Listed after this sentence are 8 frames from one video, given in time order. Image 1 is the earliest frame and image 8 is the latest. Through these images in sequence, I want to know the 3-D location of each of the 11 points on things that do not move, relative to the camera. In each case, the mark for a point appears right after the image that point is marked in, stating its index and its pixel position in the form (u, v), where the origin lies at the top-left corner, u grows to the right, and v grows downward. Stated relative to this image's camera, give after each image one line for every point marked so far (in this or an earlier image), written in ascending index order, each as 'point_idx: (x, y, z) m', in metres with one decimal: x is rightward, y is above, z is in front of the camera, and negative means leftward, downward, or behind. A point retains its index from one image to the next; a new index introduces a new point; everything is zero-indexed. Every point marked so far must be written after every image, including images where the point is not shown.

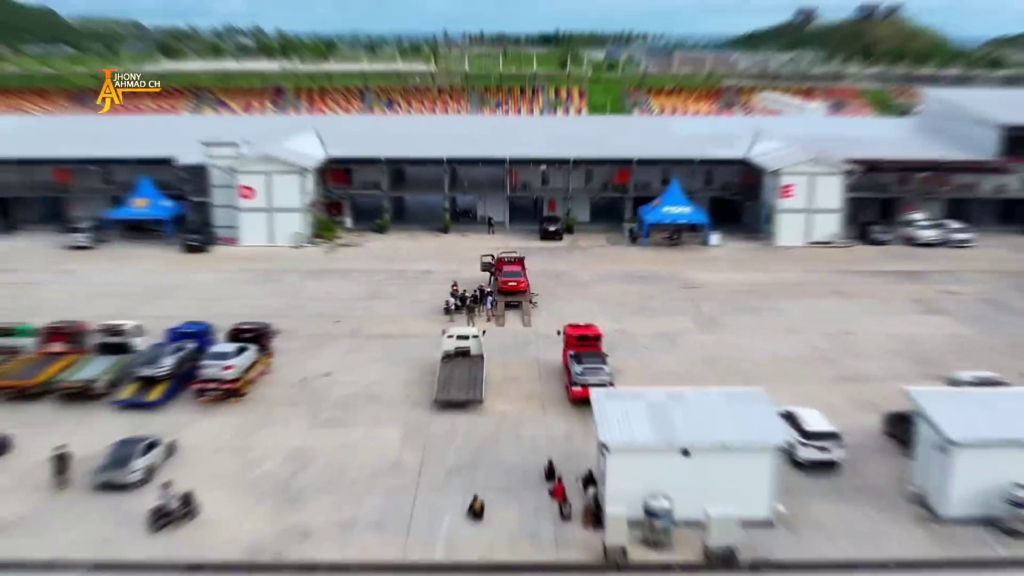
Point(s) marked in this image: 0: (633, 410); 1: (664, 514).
0: (+2.3, -2.5, +18.9) m
1: (+2.8, -4.1, +17.2) m
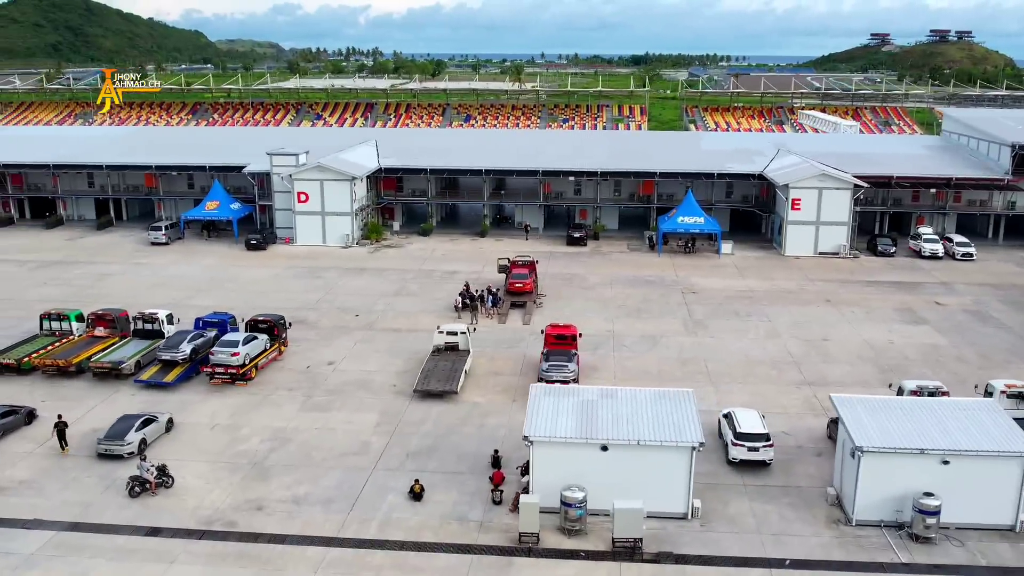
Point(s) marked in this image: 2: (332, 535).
0: (+1.0, -2.6, +21.3) m
1: (+1.3, -4.2, +19.6) m
2: (-3.6, -4.9, +19.8) m
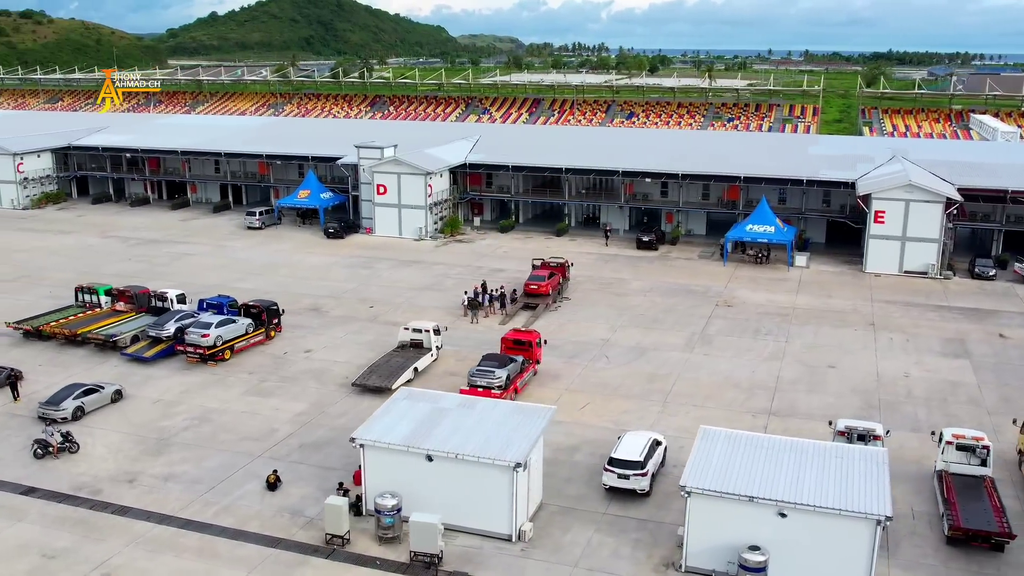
0: (-2.1, -2.6, +20.9) m
1: (-2.3, -4.3, +19.2) m
2: (-7.1, -4.7, +20.6) m
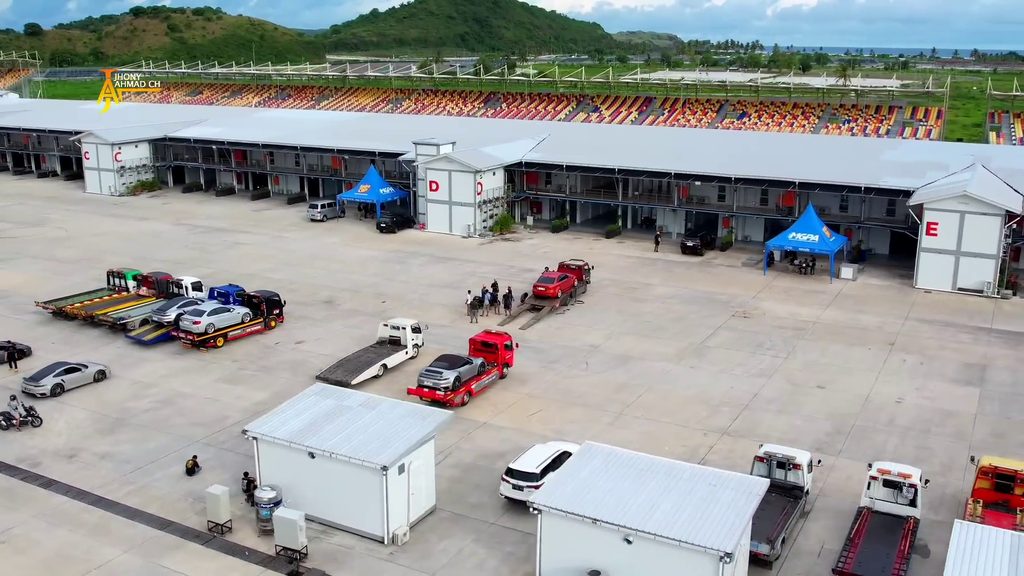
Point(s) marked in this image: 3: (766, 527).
0: (-4.3, -2.6, +21.1) m
1: (-4.8, -4.2, +19.5) m
2: (-9.3, -4.4, +21.6) m
3: (+4.8, -4.6, +18.7) m
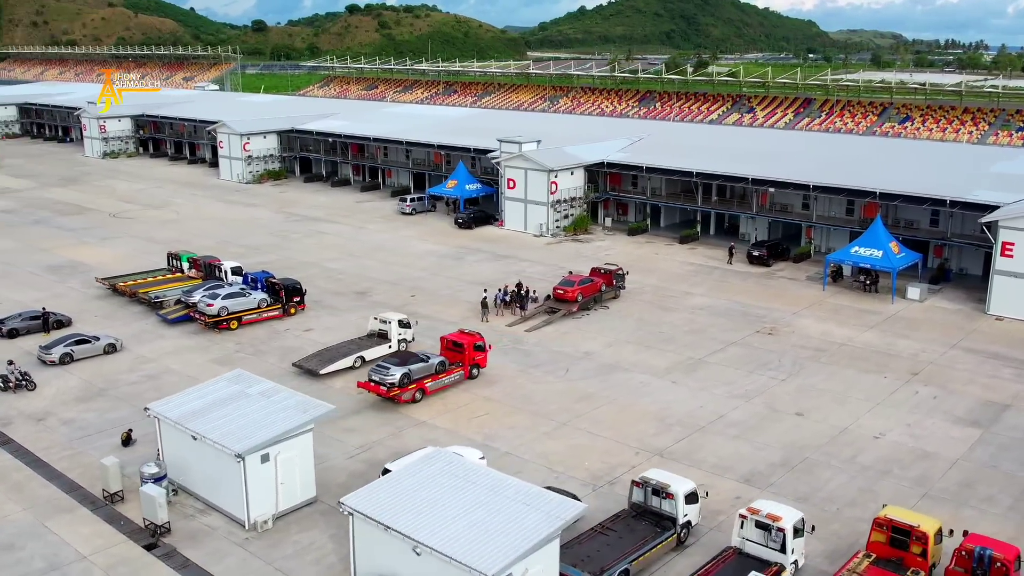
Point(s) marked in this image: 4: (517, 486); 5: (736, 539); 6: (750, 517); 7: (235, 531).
0: (-6.5, -2.3, +21.9) m
1: (-7.5, -3.9, +20.5) m
2: (-11.4, -3.9, +23.5) m
3: (+1.7, -4.9, +17.7) m
4: (+0.1, -3.5, +17.5) m
5: (+4.1, -4.6, +18.2) m
6: (+4.3, -4.2, +18.0) m
7: (-5.6, -4.9, +19.9) m
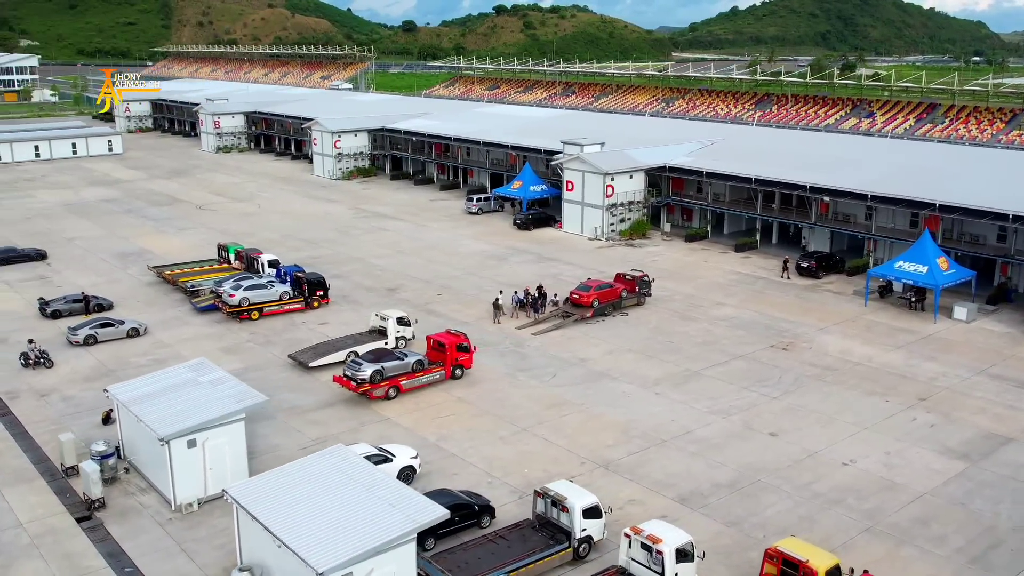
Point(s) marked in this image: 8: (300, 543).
0: (-7.9, -2.1, +22.9) m
1: (-9.1, -3.7, +21.7) m
2: (-12.5, -3.5, +25.3) m
3: (-0.5, -5.0, +17.5) m
4: (-2.0, -3.5, +17.5) m
5: (+2.0, -4.8, +17.7) m
6: (+2.2, -4.4, +17.5) m
7: (-7.3, -4.7, +20.8) m
8: (-3.3, -4.1, +15.9) m
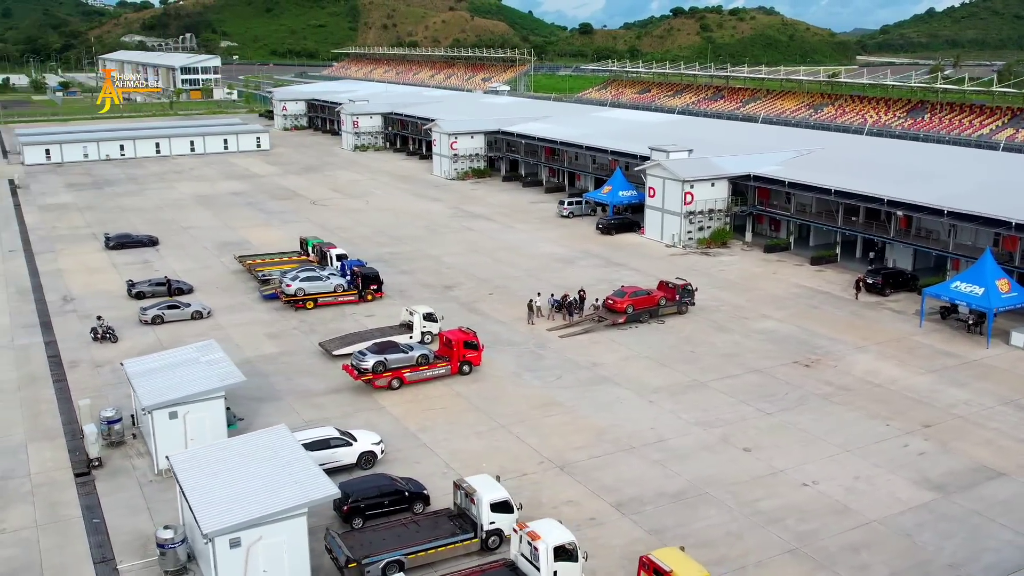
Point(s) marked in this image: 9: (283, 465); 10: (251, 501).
0: (-8.5, -1.8, +25.4) m
1: (-10.1, -3.3, +24.3) m
2: (-12.8, -2.9, +28.5) m
3: (-2.4, -4.9, +18.7) m
4: (-3.9, -3.4, +19.0) m
5: (0.0, -4.9, +18.4) m
6: (+0.3, -4.5, +18.1) m
7: (-8.5, -4.4, +23.1) m
8: (-5.5, -3.9, +17.6) m
9: (-4.3, -3.4, +19.0) m
10: (-4.7, -3.8, +17.8) m
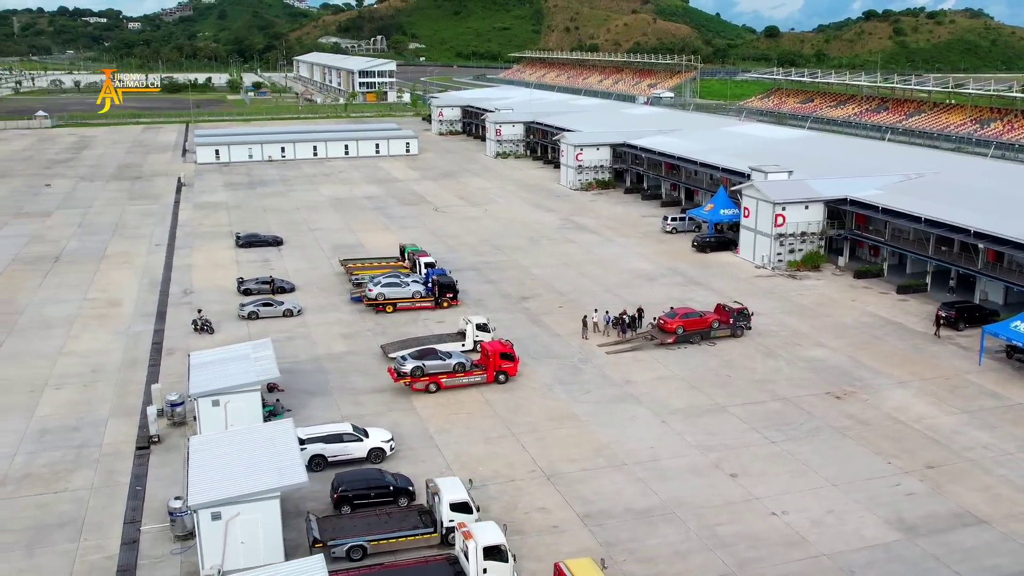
0: (-8.1, -1.9, +29.0) m
1: (-9.8, -3.3, +28.2) m
2: (-11.7, -2.8, +32.8) m
3: (-3.5, -5.3, +21.3) m
4: (-4.8, -3.7, +21.8) m
5: (-1.1, -5.4, +20.5) m
6: (-0.9, -5.0, +20.2) m
7: (-8.6, -4.4, +26.8) m
8: (-6.6, -4.2, +20.8) m
9: (-5.2, -3.7, +22.0) m
10: (-5.8, -4.1, +20.8) m
